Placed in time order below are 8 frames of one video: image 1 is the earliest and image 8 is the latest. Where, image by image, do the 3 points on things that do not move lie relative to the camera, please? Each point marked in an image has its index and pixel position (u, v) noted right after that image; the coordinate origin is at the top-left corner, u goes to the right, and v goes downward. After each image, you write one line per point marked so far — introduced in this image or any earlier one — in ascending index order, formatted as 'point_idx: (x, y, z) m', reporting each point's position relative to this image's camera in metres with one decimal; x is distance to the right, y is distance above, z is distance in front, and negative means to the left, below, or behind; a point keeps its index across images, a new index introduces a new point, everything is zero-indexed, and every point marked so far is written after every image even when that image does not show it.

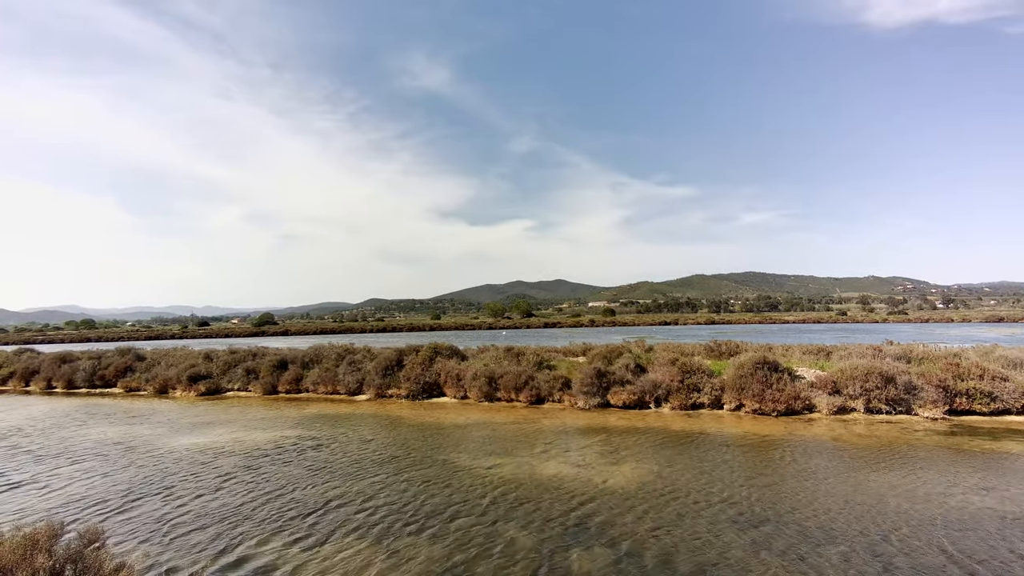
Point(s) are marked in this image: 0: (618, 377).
0: (+3.8, -3.1, +17.1) m
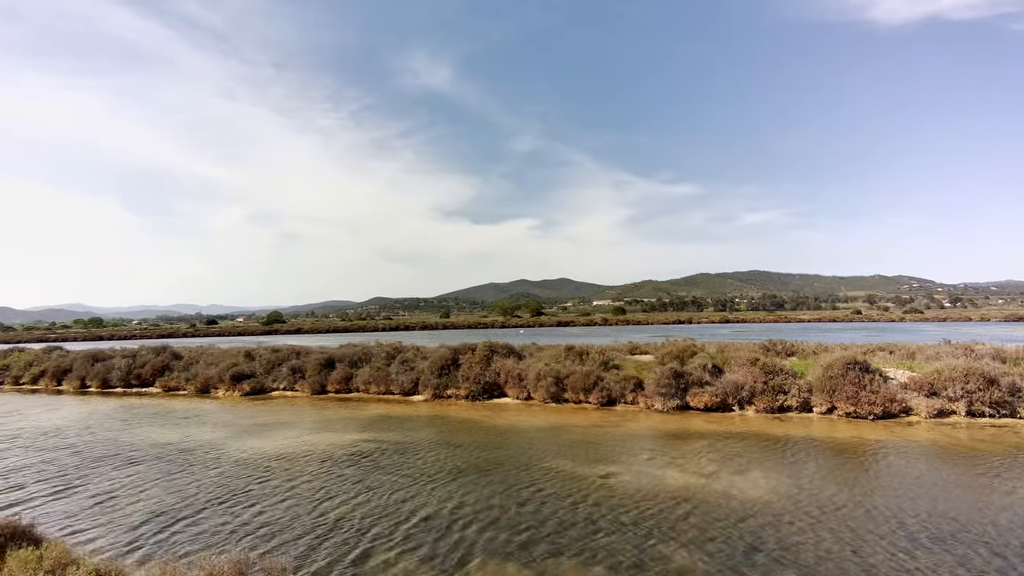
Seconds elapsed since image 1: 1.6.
0: (+6.1, -3.0, +16.2) m
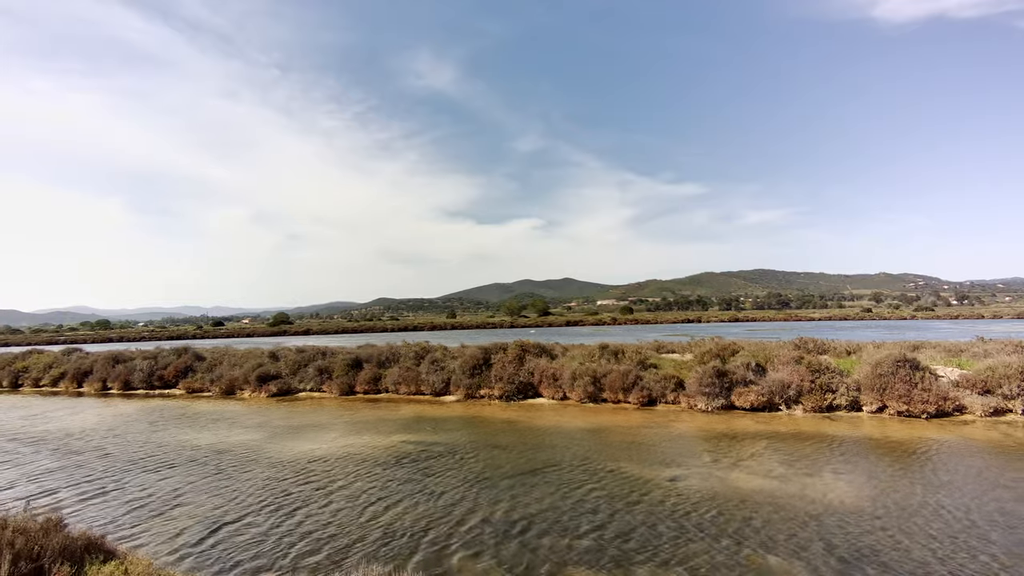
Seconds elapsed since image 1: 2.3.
0: (+7.4, -2.9, +15.7) m
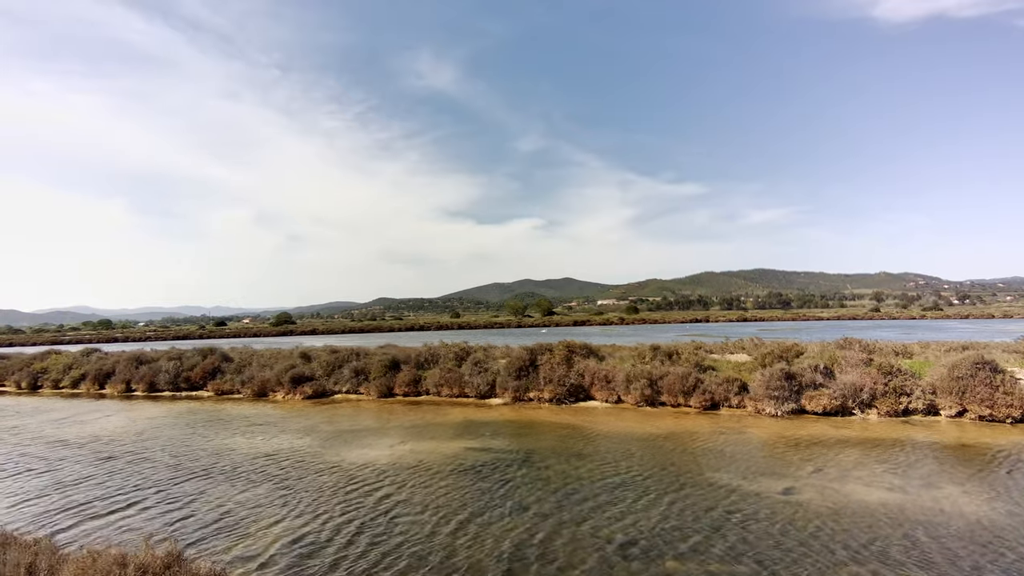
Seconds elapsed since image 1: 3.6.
0: (+9.1, -2.8, +15.0) m
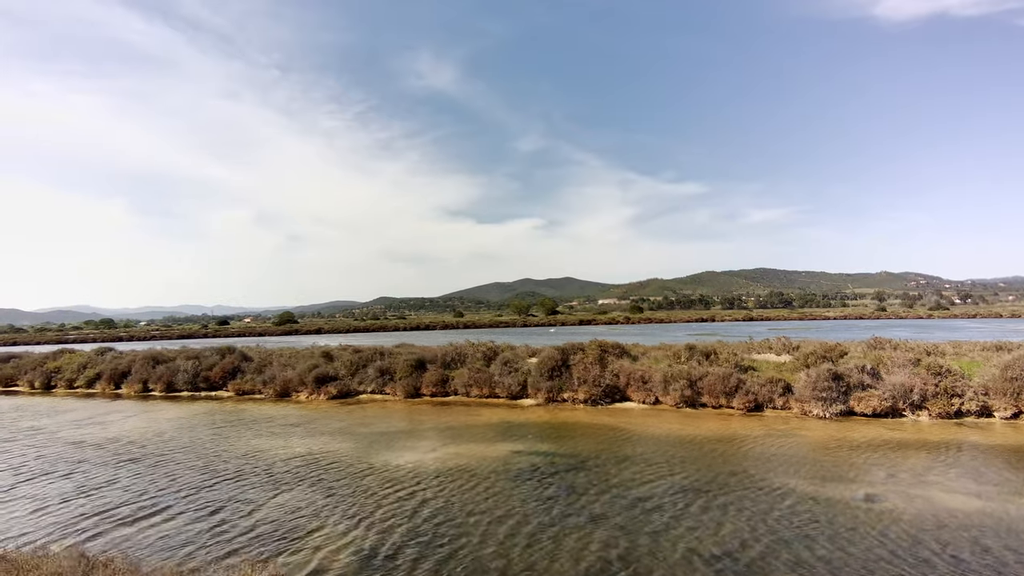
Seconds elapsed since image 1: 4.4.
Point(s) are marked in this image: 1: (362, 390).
0: (+10.2, -2.7, +14.6) m
1: (-6.0, -4.1, +19.7) m
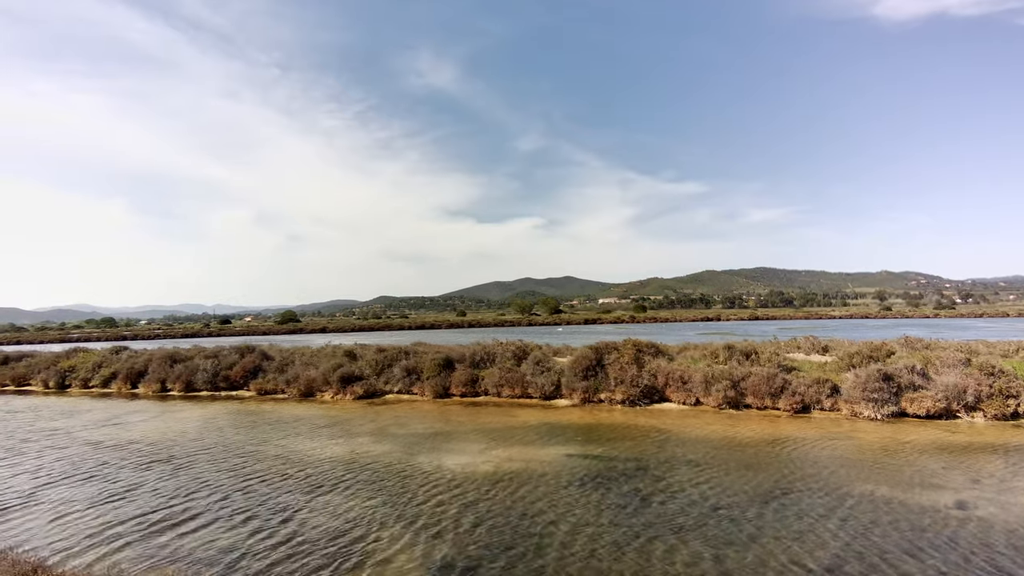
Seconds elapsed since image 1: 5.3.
0: (+11.4, -2.7, +14.2) m
1: (-4.9, -4.0, +19.3) m
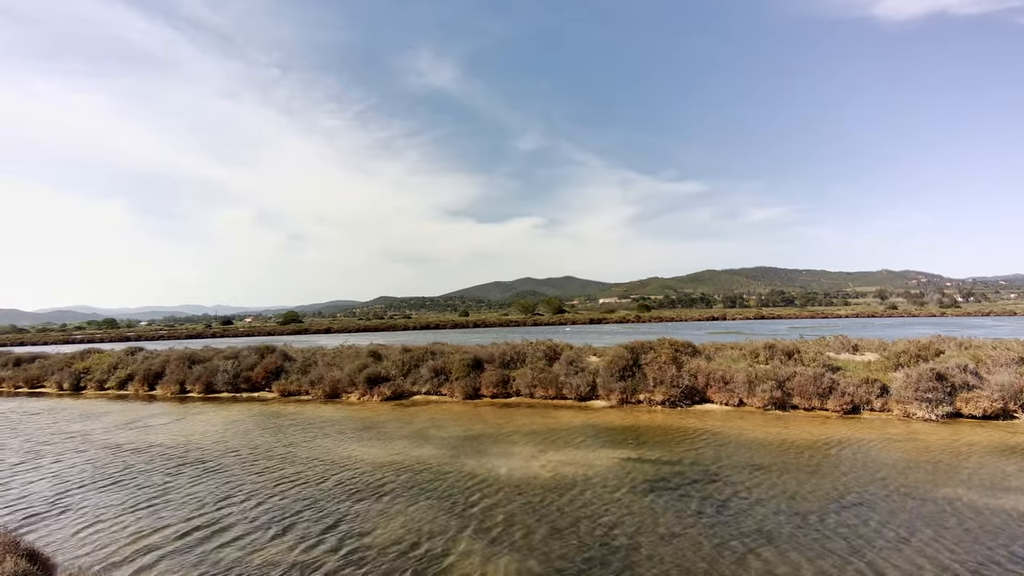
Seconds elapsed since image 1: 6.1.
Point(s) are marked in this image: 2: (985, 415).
0: (+12.6, -2.6, +13.8) m
1: (-3.7, -4.0, +18.9) m
2: (+12.7, -3.4, +13.1) m
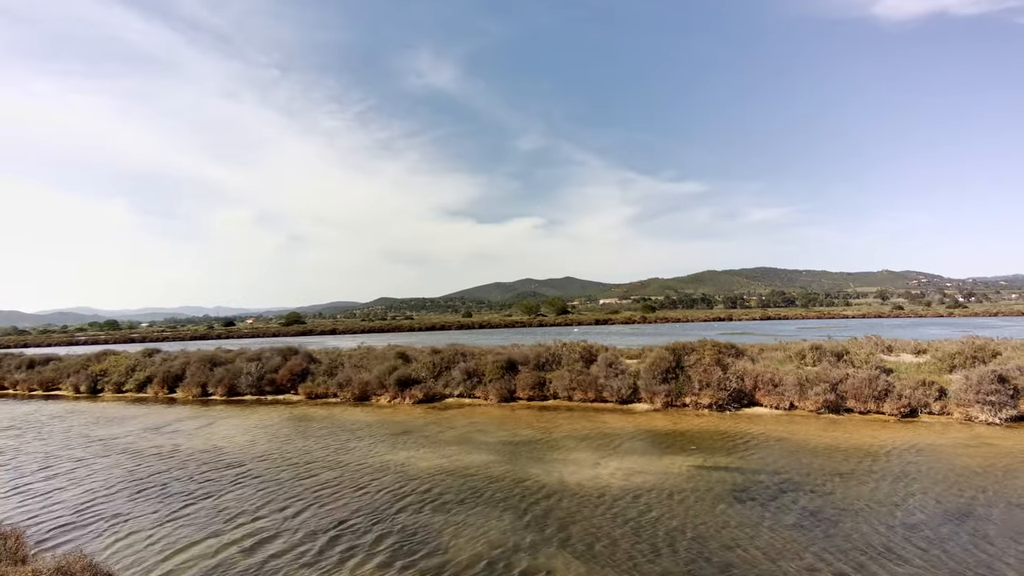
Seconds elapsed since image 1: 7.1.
0: (+13.9, -2.6, +13.3) m
1: (-2.4, -4.0, +18.5) m
2: (+13.9, -3.4, +12.7) m
